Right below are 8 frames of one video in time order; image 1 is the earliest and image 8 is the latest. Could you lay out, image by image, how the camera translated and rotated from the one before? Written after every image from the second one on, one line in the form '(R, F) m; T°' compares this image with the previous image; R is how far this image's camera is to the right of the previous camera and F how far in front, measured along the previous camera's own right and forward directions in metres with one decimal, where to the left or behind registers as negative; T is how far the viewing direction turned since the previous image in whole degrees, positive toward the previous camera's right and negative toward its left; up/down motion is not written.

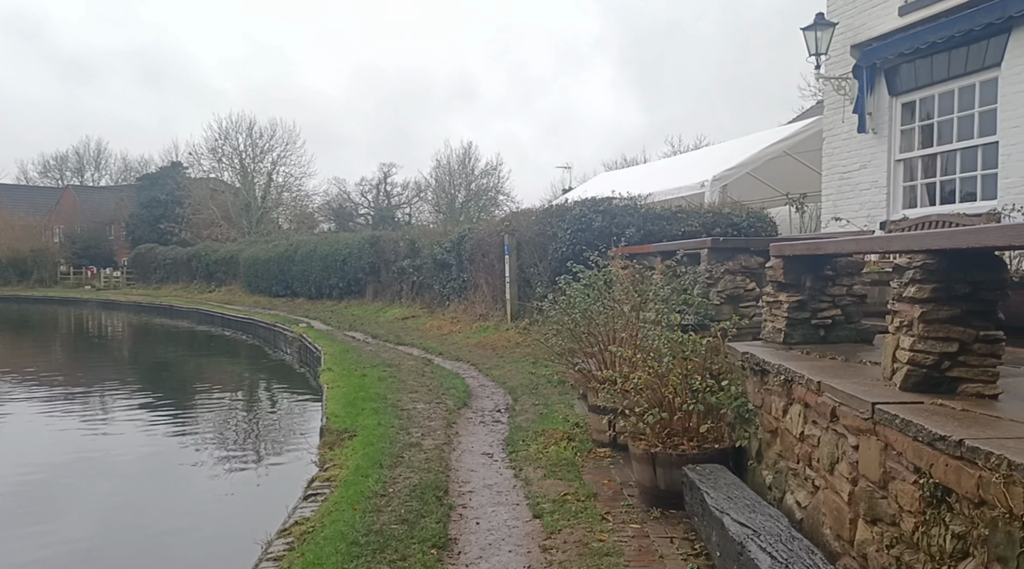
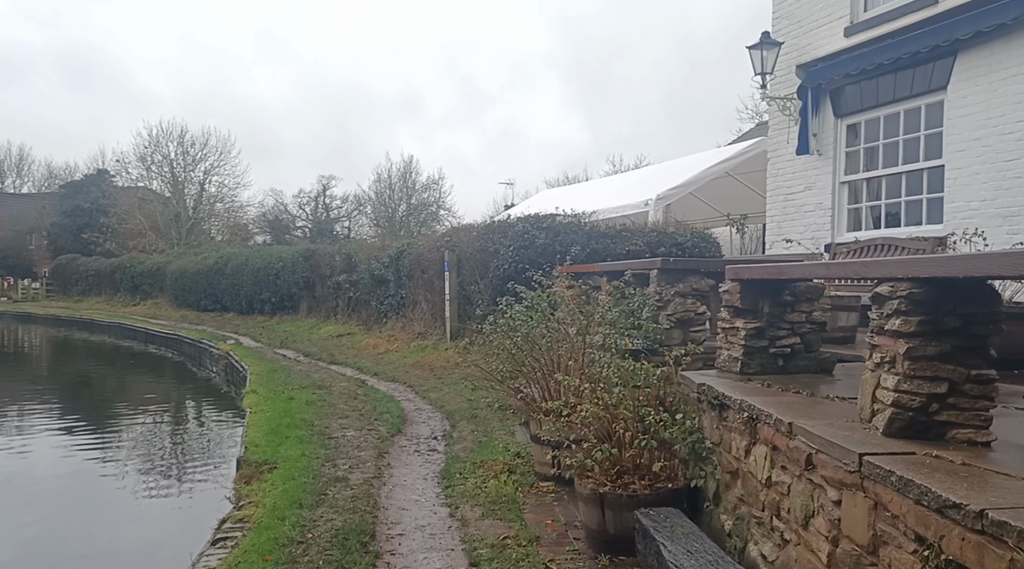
(0.0, +0.4) m; +4°
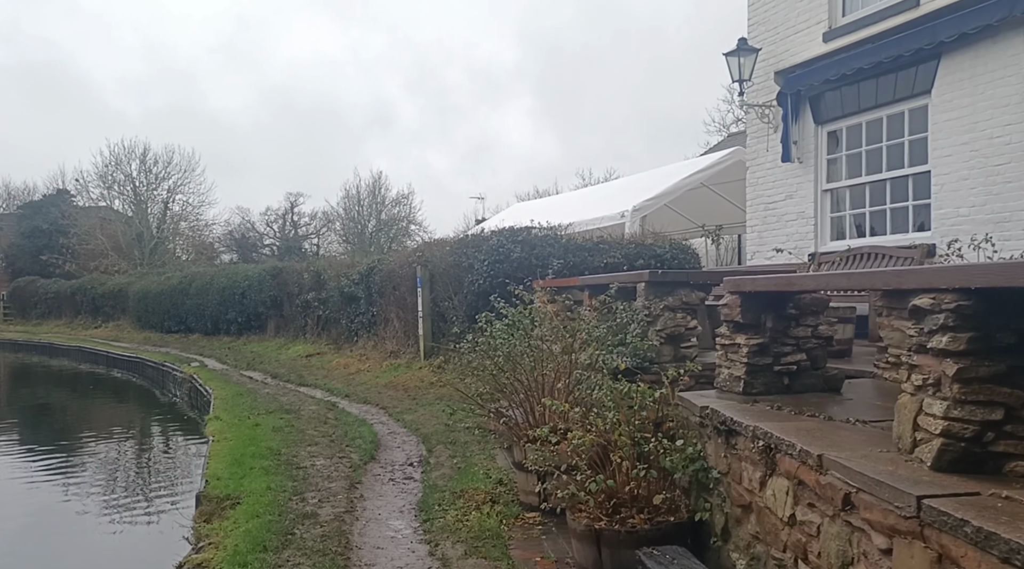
(-0.1, +0.4) m; +2°
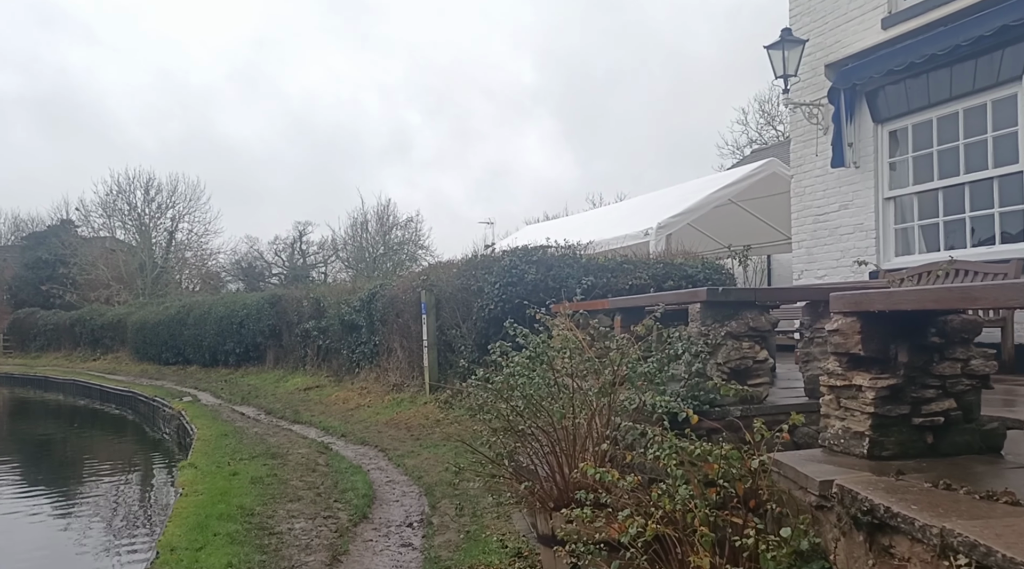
(-0.1, +1.2) m; -1°
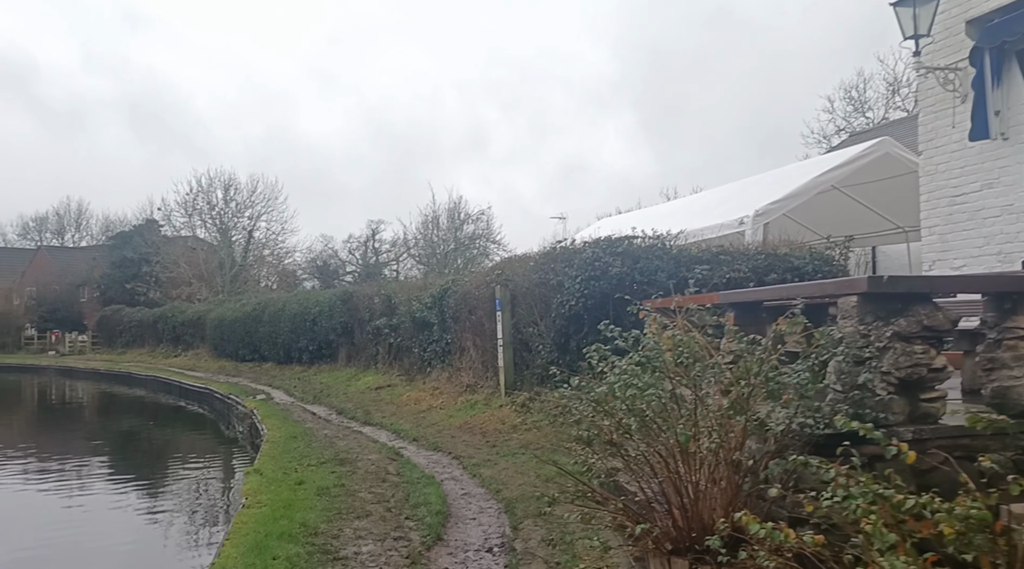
(-0.2, +0.8) m; -5°
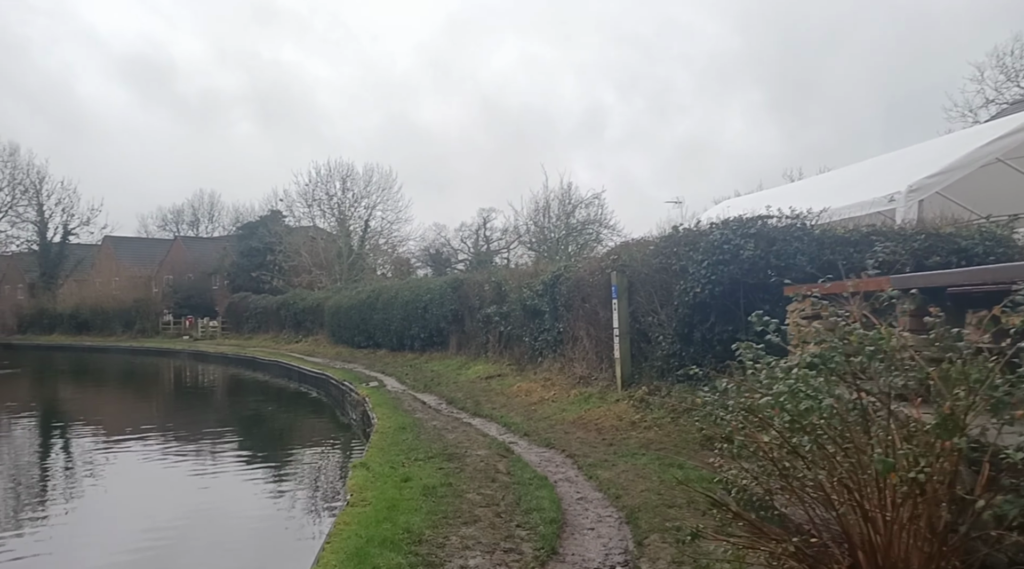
(-0.1, +0.6) m; -8°
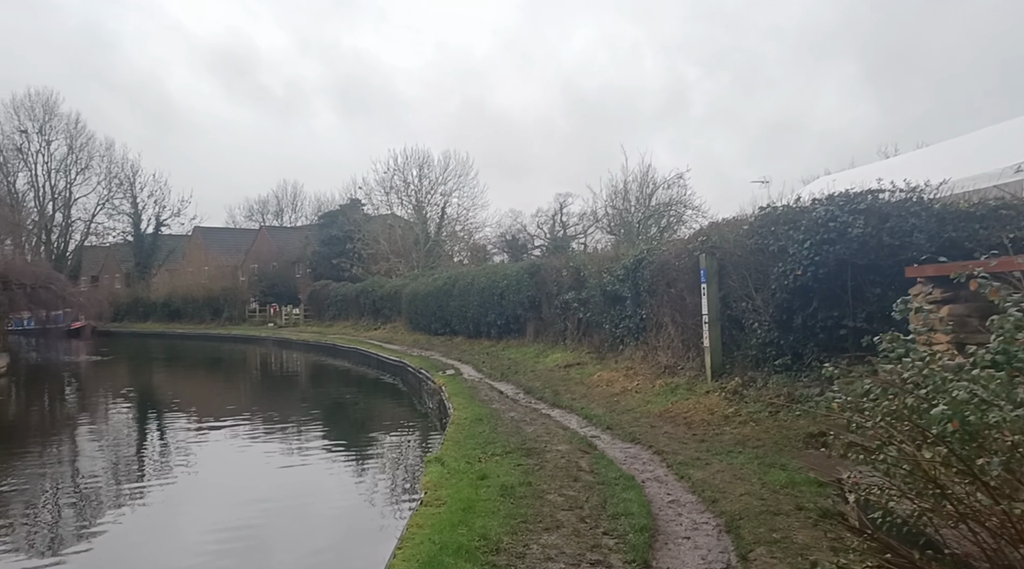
(-0.1, +0.5) m; -6°
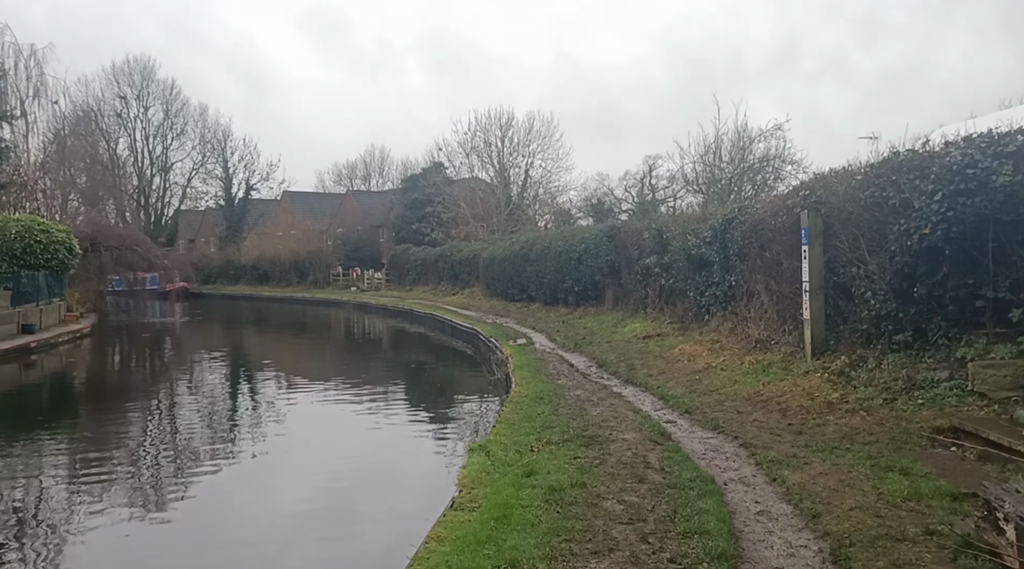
(+0.2, +1.1) m; -7°
